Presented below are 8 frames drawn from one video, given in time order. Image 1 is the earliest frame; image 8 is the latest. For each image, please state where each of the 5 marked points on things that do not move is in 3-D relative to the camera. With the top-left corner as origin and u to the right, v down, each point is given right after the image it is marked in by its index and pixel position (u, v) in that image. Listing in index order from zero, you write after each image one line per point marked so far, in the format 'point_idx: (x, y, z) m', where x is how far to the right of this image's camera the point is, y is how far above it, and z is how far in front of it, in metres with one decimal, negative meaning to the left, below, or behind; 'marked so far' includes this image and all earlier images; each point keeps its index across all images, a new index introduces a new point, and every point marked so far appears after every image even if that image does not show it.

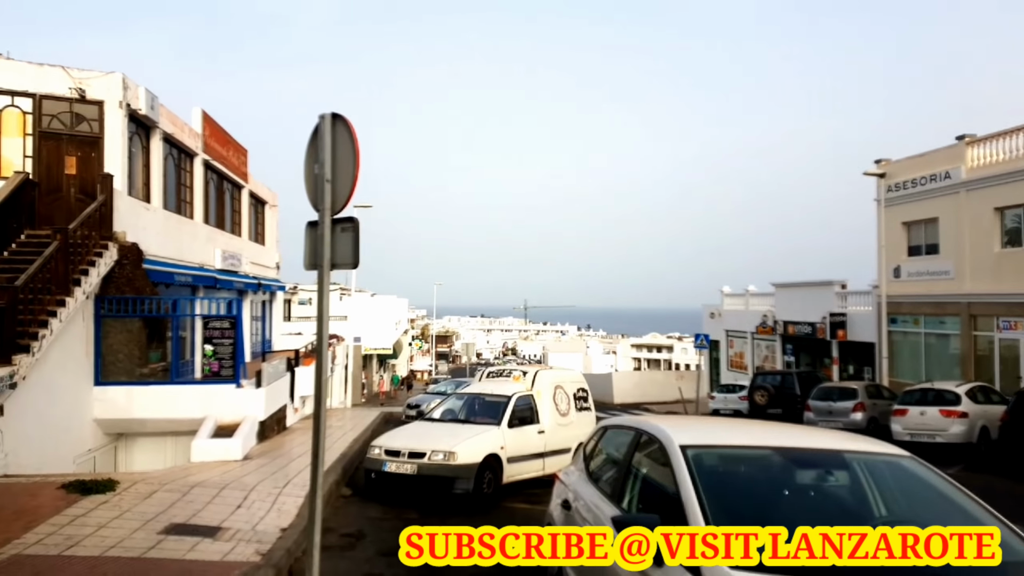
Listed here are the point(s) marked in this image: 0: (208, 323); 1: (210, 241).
0: (-5.4, -0.6, +12.1) m
1: (-8.1, +1.2, +18.3) m
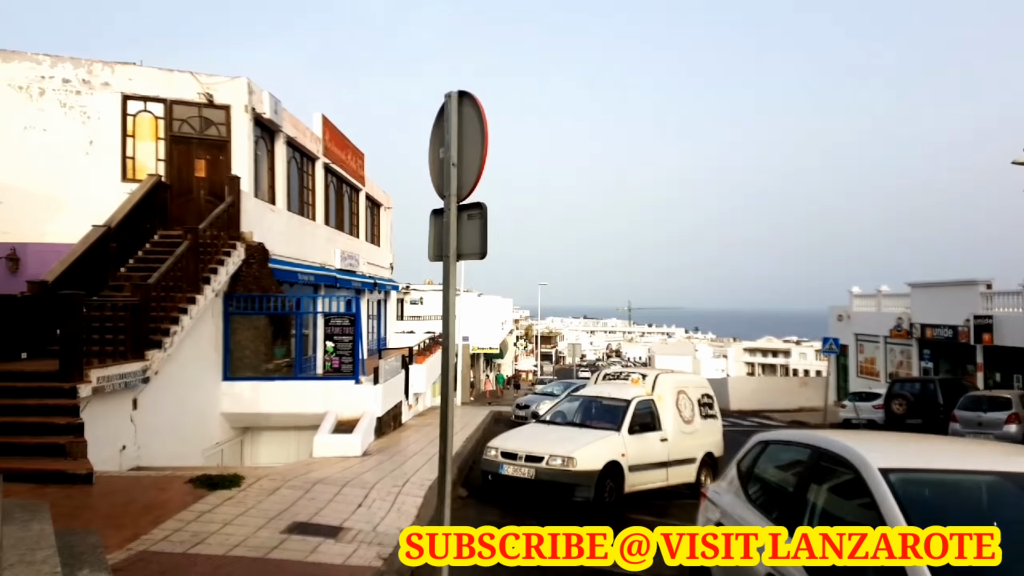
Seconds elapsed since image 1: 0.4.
0: (-3.3, -0.6, +12.4) m
1: (-5.0, +1.3, +18.9) m
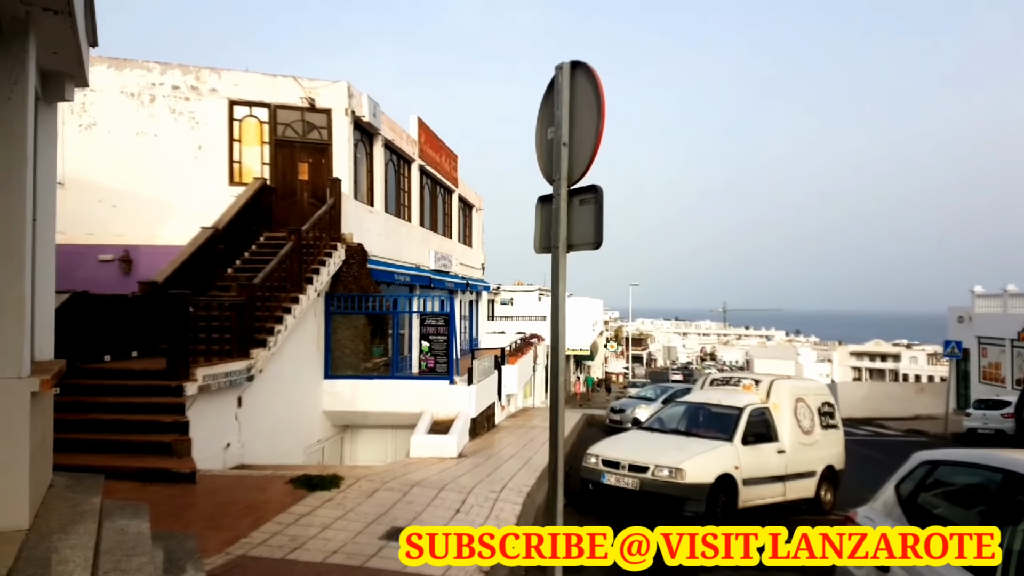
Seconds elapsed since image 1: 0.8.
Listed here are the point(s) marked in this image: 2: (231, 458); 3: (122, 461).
0: (-1.6, -0.6, +12.3) m
1: (-2.4, +1.2, +19.0) m
2: (-3.7, -2.2, +9.1) m
3: (-3.7, -1.7, +6.5) m
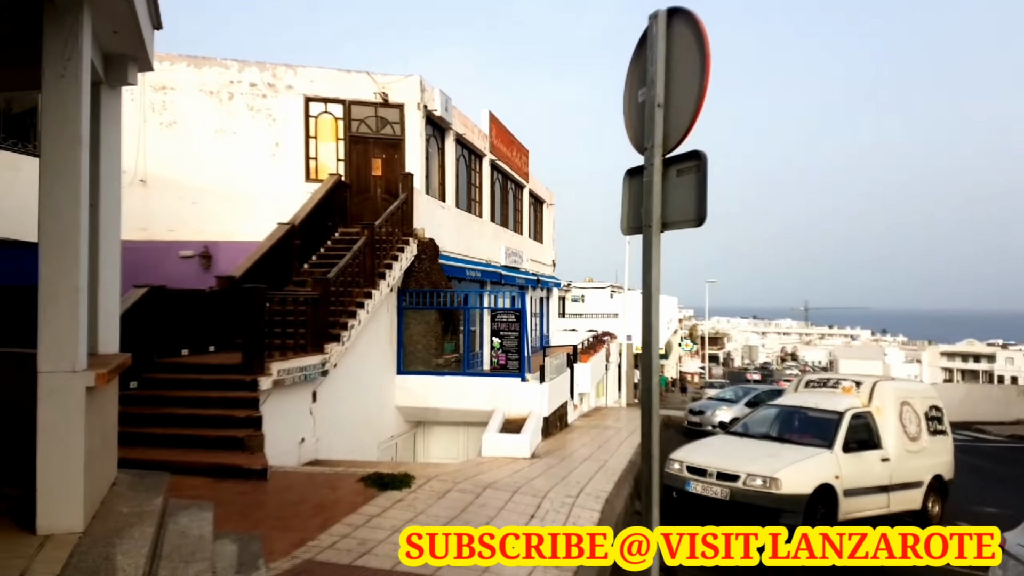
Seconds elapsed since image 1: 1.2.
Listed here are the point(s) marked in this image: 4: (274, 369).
0: (-0.3, -0.5, +12.1) m
1: (-0.5, +1.4, +18.8) m
2: (-2.7, -2.2, +9.1) m
3: (-3.0, -1.6, +6.5) m
4: (-2.7, -0.9, +8.0) m
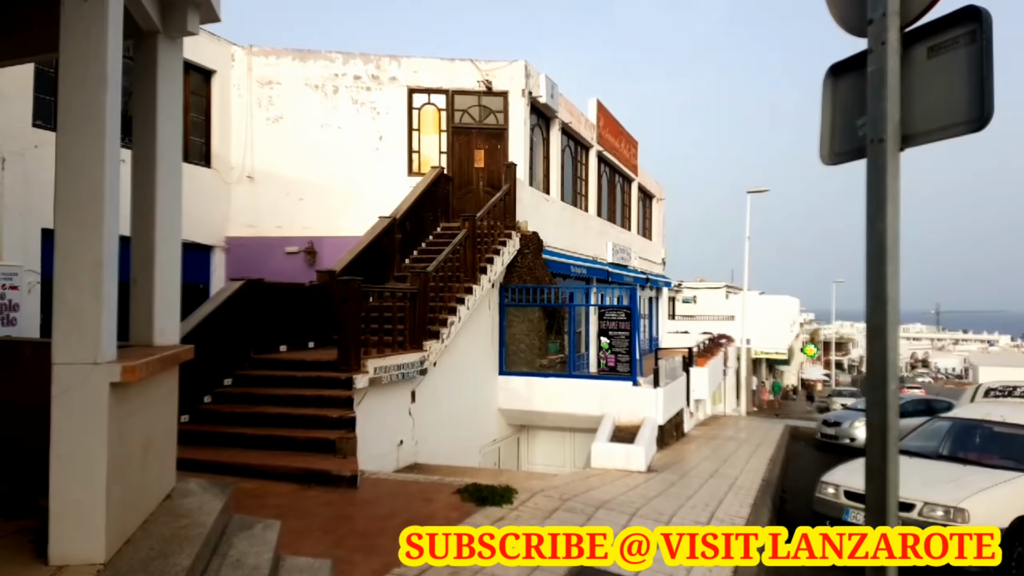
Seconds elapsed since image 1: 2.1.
0: (+1.5, -0.4, +11.2) m
1: (+2.4, +1.4, +17.8) m
2: (-1.3, -2.1, +8.5) m
3: (-2.0, -1.5, +6.1) m
4: (-1.5, -0.9, +7.5) m
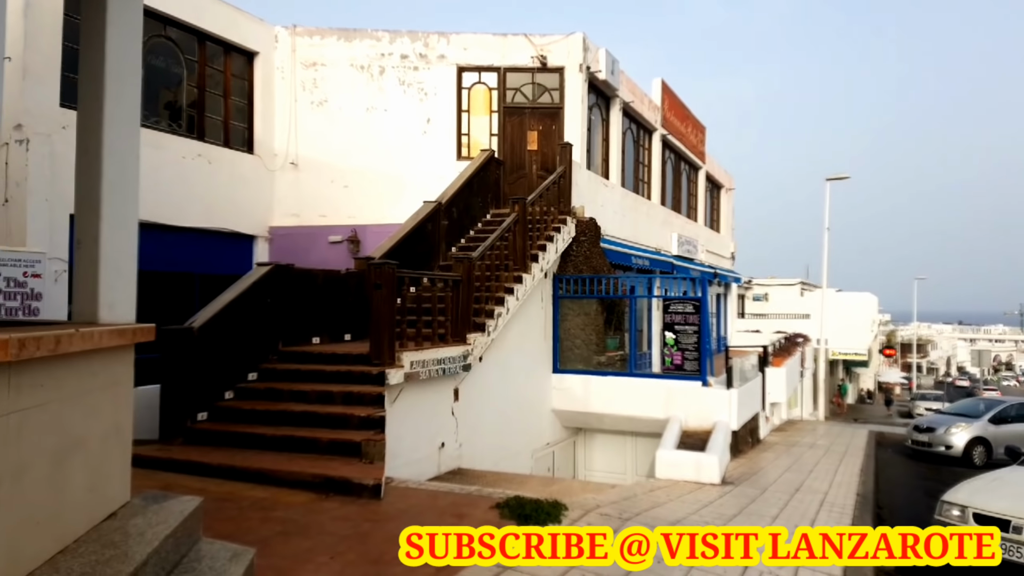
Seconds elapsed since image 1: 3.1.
0: (+2.3, -0.3, +10.1) m
1: (+3.8, +1.5, +16.7) m
2: (-0.8, -1.9, +7.7) m
3: (-1.6, -1.4, +5.3) m
4: (-1.0, -0.7, +6.7) m
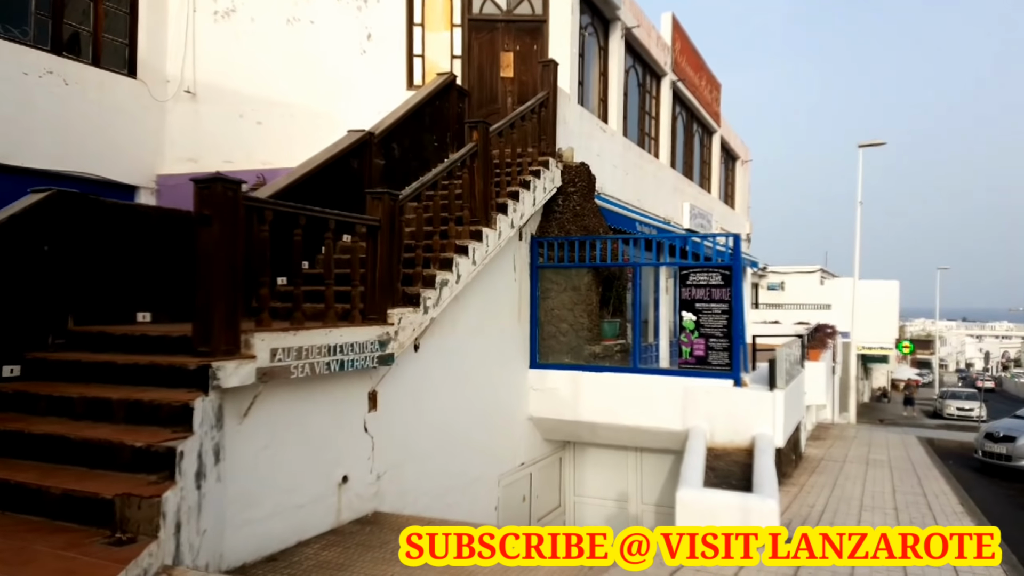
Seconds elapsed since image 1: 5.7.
0: (+1.9, +0.1, +7.4) m
1: (+3.4, +2.0, +13.9) m
2: (-1.2, -1.6, +5.0) m
3: (-2.1, -1.0, +2.6) m
4: (-1.5, -0.3, +4.0) m
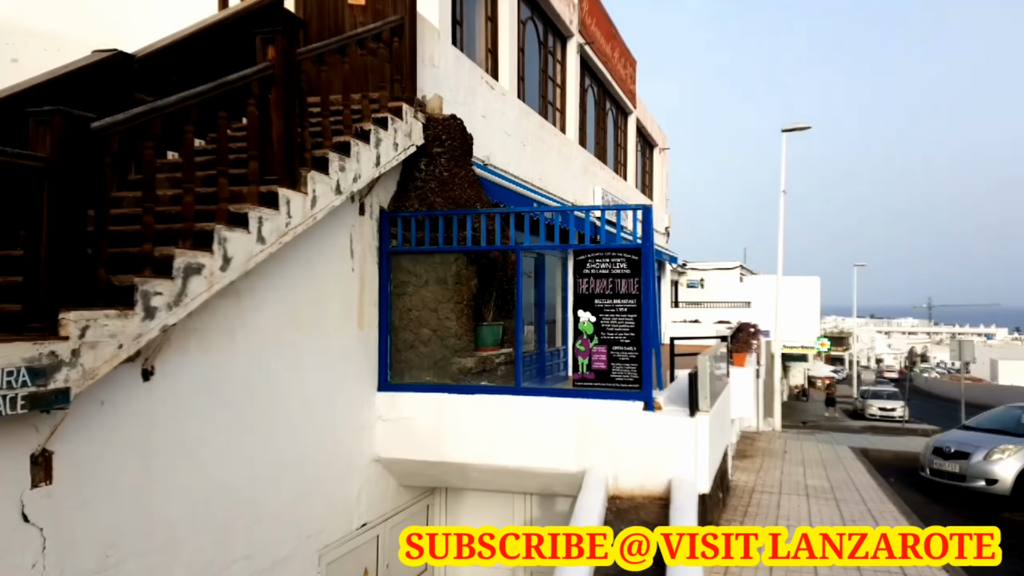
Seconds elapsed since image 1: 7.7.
0: (+0.6, +0.2, +5.5) m
1: (+1.4, +2.0, +12.2) m
2: (-2.2, -1.5, +2.9) m
3: (-2.8, -0.9, +0.4) m
4: (-2.4, -0.3, +1.8) m
